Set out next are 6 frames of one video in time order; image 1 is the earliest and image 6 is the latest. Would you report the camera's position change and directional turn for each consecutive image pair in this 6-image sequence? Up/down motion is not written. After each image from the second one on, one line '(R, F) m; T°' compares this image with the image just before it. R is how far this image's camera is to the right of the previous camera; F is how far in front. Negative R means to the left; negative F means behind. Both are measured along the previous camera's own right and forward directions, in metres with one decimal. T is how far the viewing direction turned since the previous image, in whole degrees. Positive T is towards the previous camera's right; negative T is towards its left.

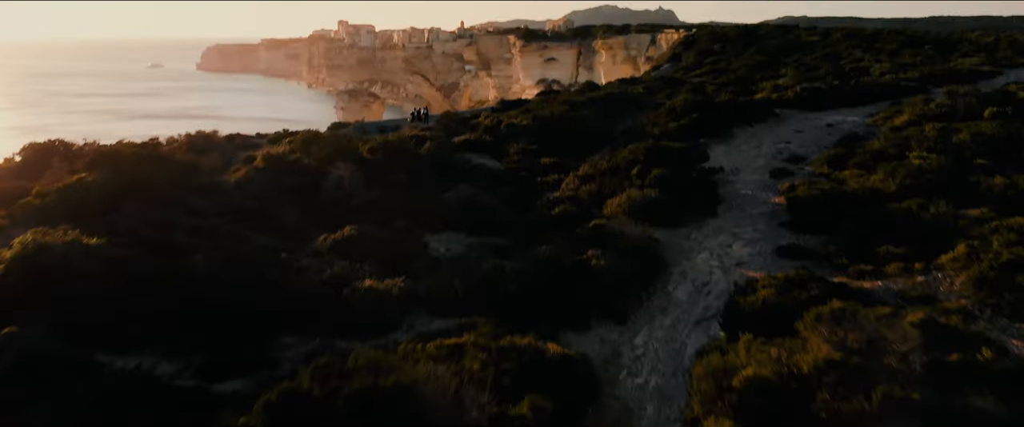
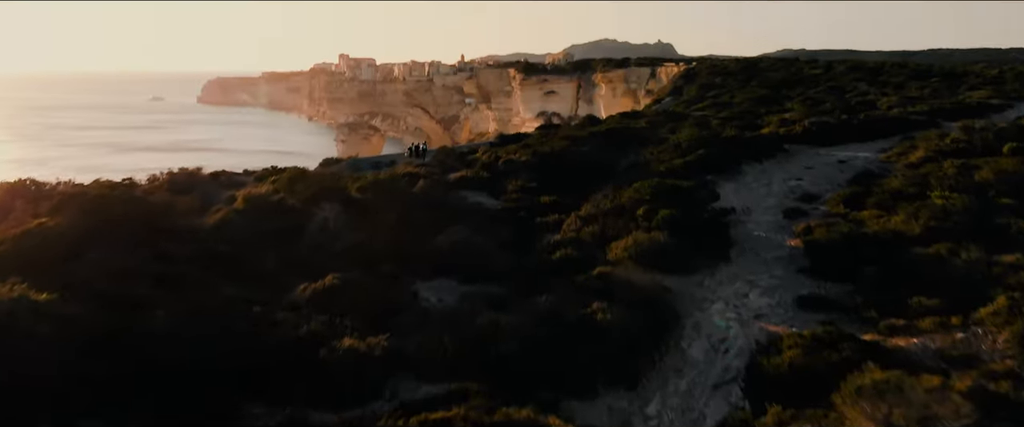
(0.0, +1.0) m; 0°
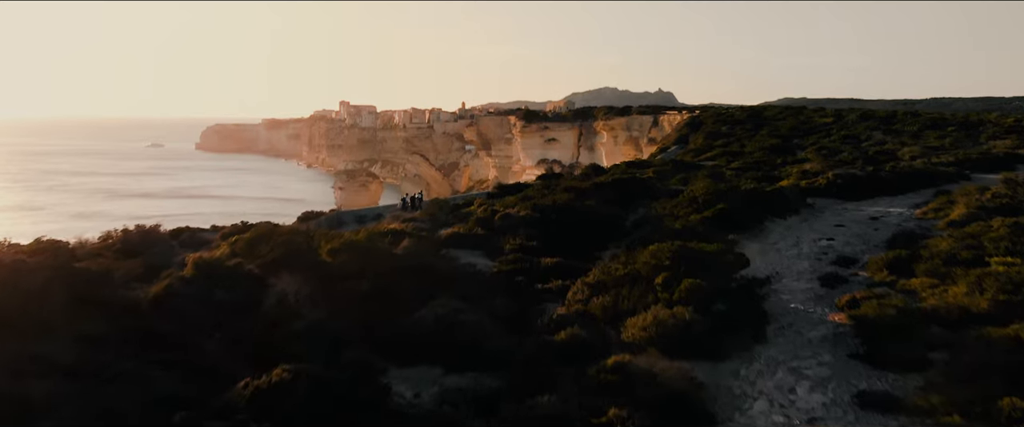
(+0.1, +2.2) m; 0°
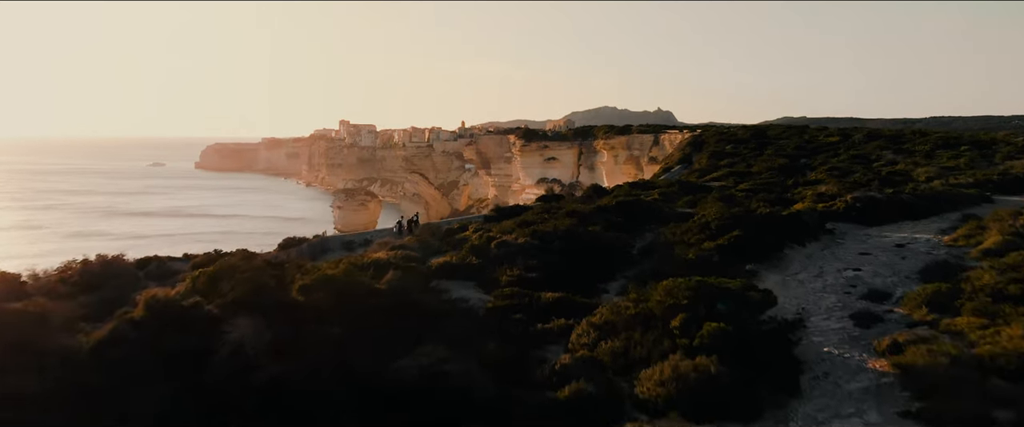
(0.0, +1.6) m; 0°
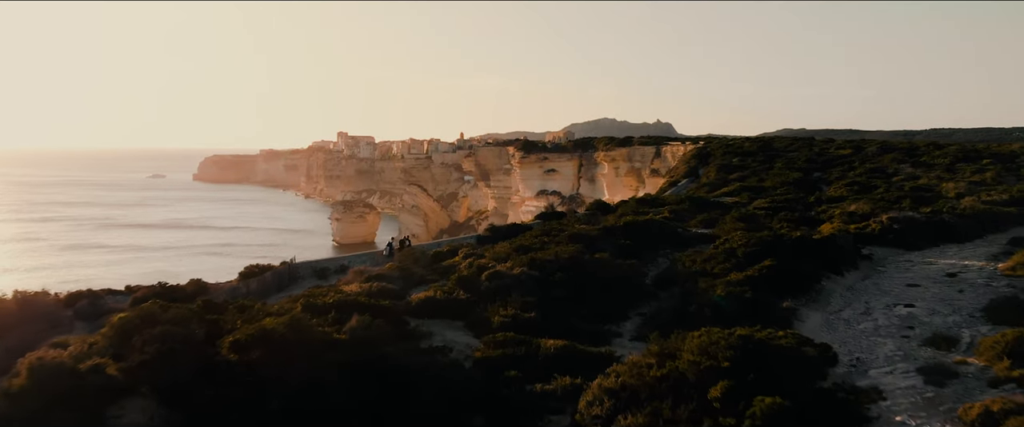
(+0.1, +2.5) m; 0°
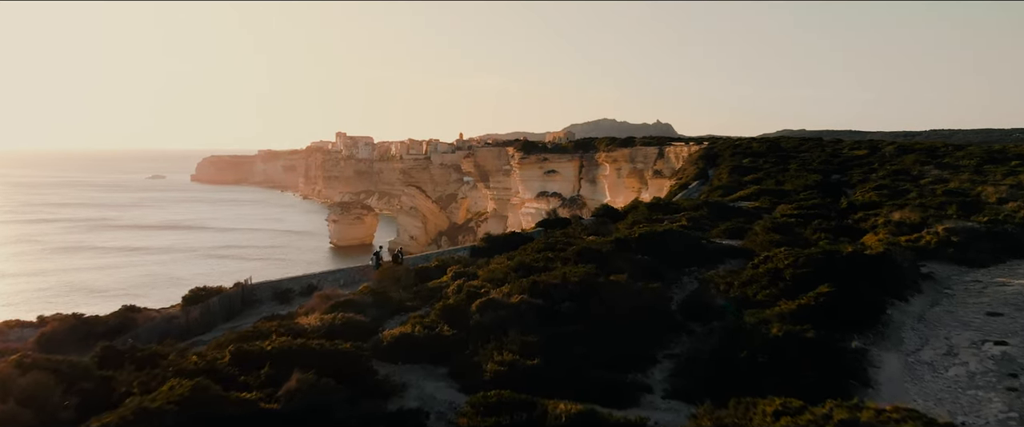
(0.0, +2.9) m; 0°
